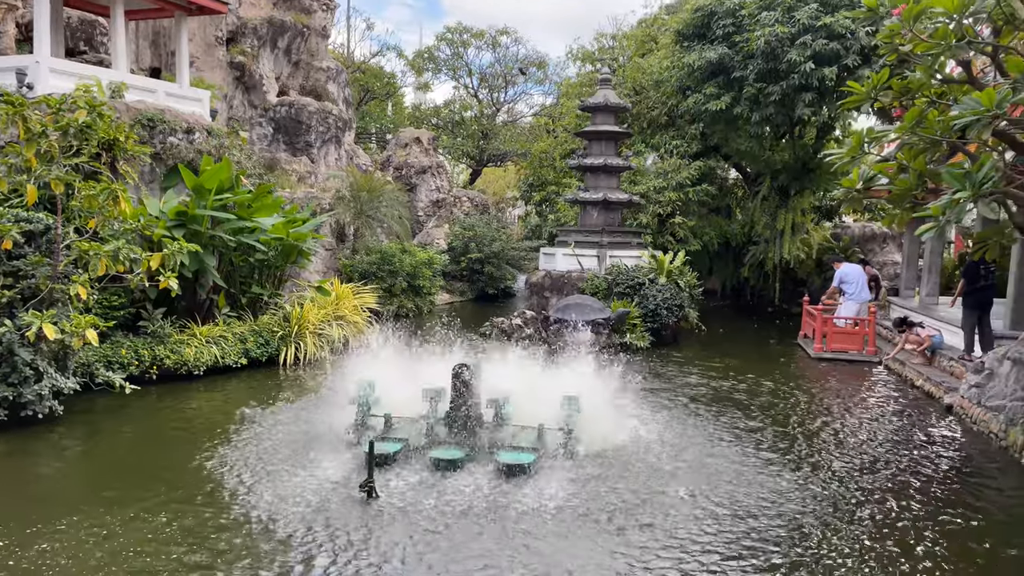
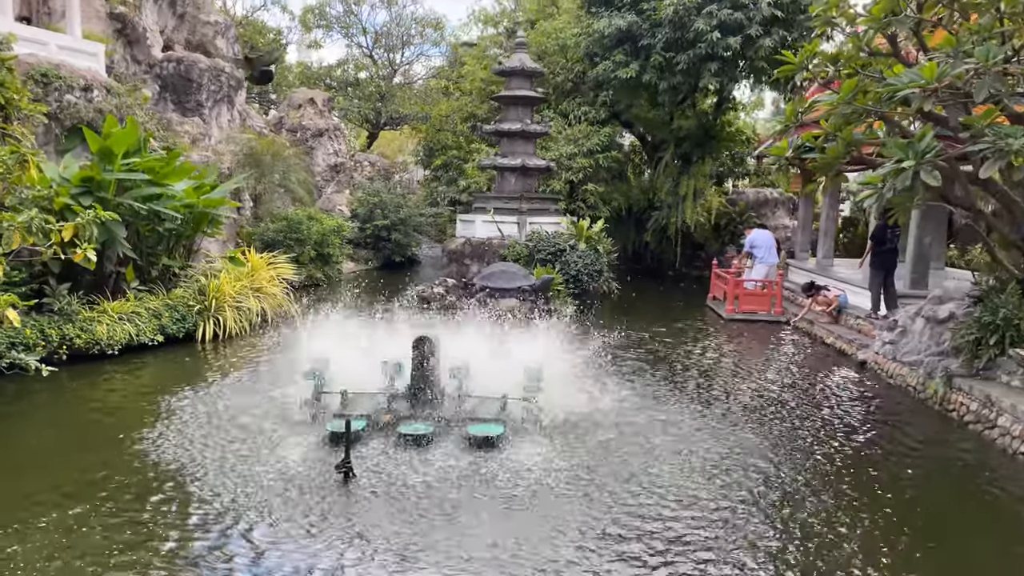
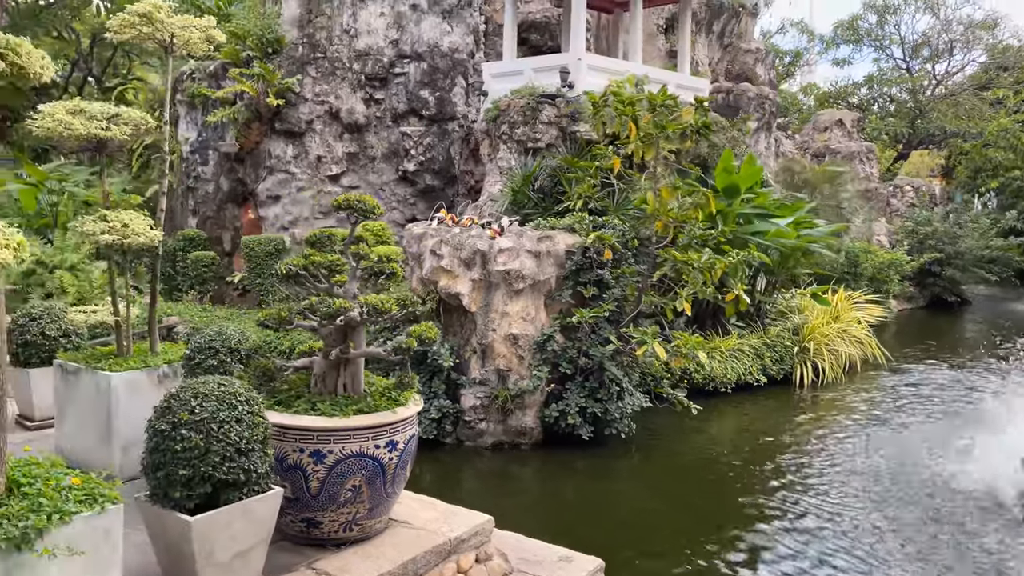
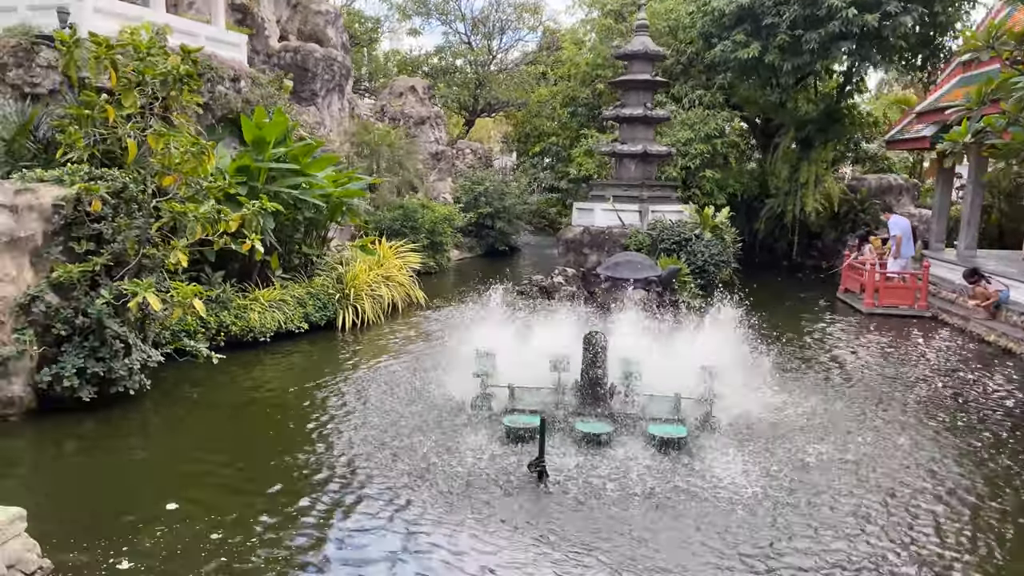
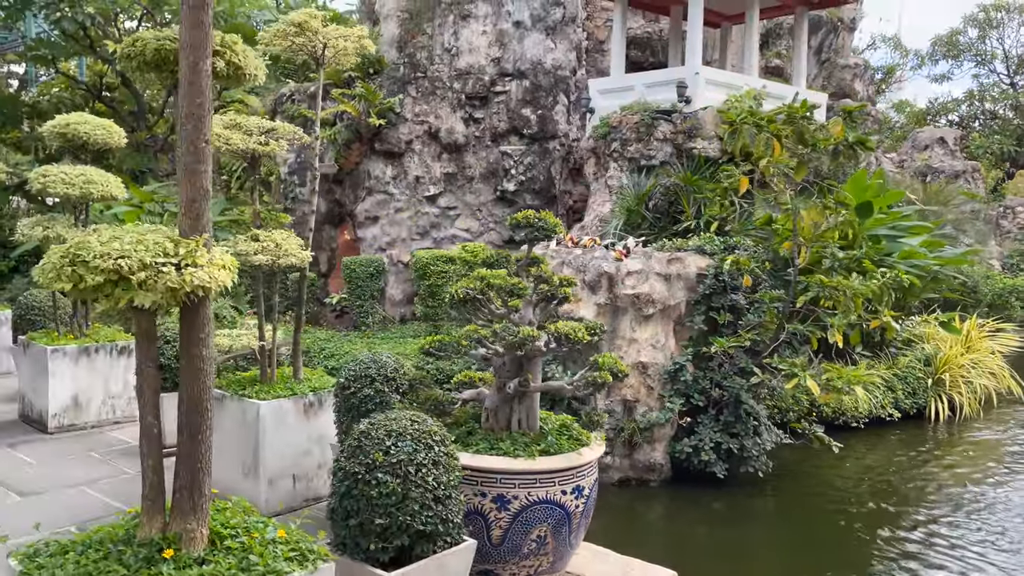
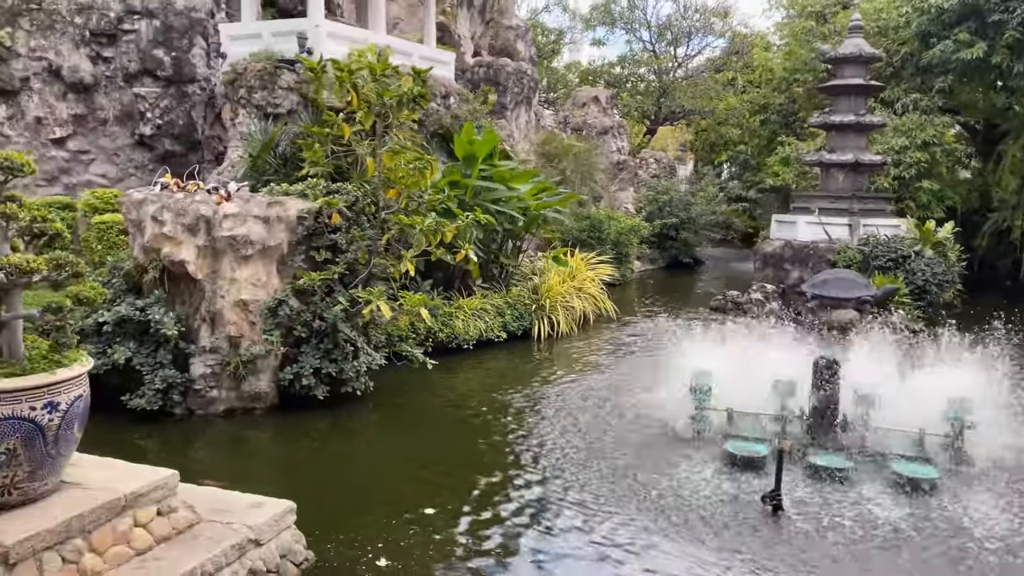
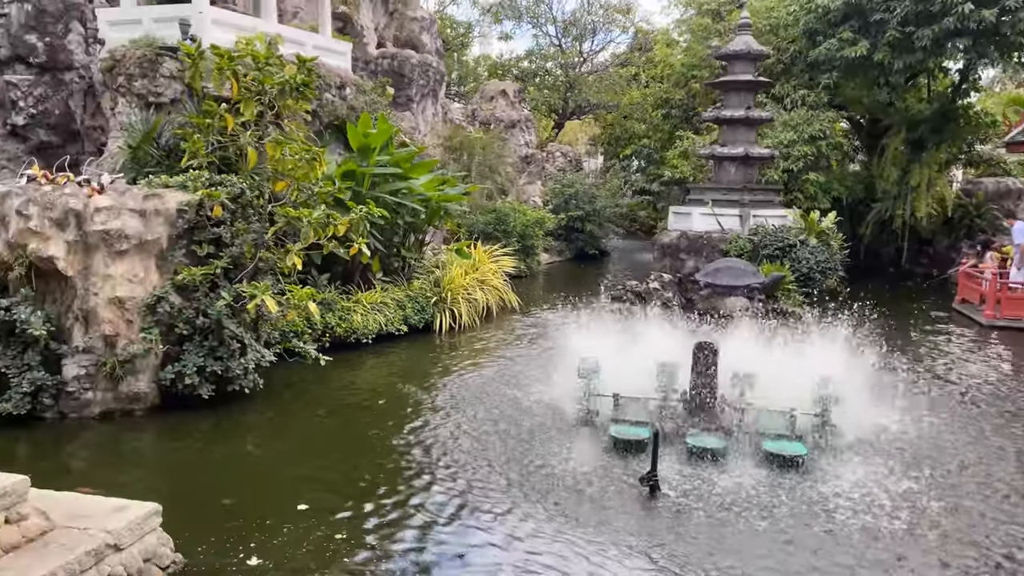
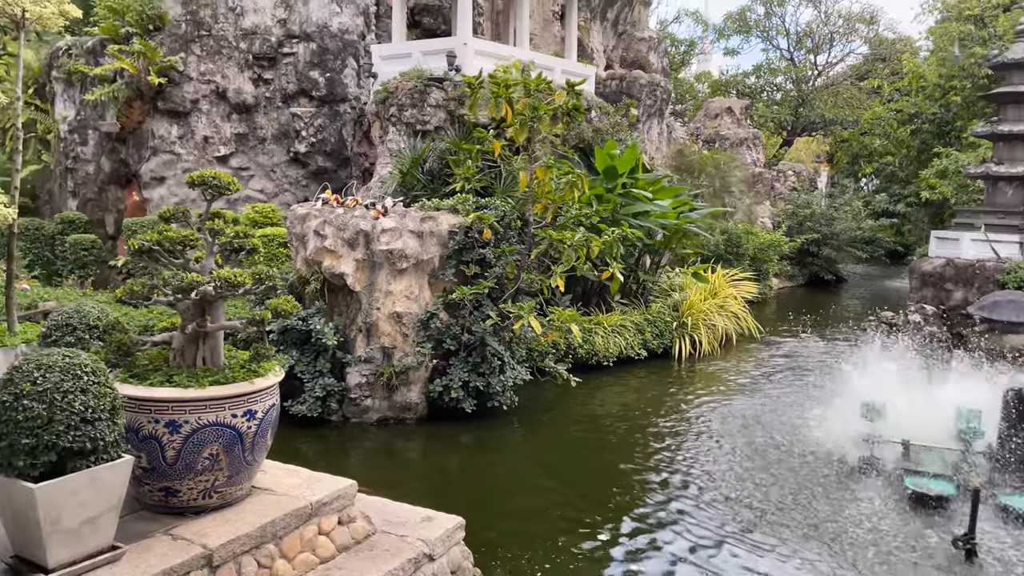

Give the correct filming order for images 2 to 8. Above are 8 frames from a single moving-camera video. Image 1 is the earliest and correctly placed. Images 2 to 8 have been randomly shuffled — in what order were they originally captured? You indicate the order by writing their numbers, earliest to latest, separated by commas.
2, 4, 7, 6, 8, 3, 5
